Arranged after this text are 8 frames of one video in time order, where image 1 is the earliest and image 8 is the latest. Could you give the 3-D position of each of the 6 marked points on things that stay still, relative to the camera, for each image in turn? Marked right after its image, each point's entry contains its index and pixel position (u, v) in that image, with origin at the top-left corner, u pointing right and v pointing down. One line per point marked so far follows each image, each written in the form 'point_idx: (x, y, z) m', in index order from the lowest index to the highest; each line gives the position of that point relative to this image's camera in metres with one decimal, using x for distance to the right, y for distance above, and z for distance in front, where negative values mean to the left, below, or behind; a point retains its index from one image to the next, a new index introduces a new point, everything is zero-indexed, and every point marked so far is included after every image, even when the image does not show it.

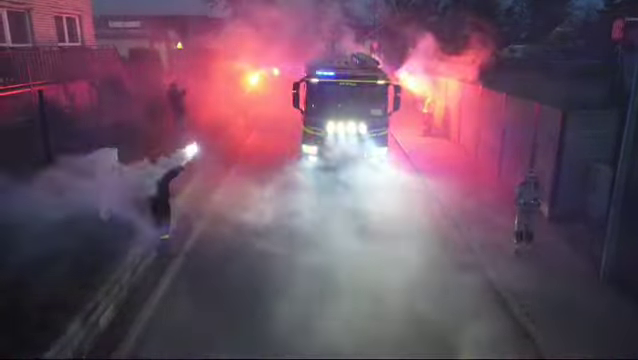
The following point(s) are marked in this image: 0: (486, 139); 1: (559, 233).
0: (+3.8, +0.9, +12.1) m
1: (+3.7, -0.8, +8.0) m
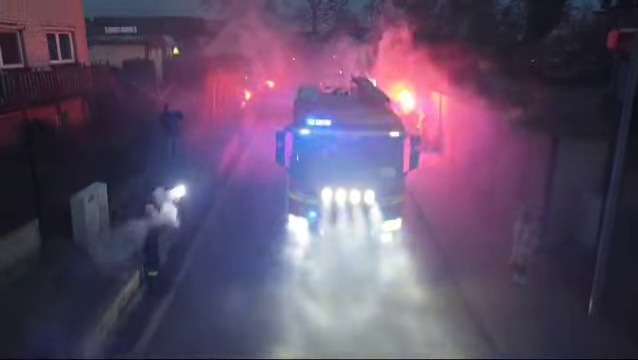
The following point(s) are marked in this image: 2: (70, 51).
0: (+3.8, +0.5, +12.2) m
1: (+3.6, -1.3, +8.0) m
2: (-7.2, +3.7, +14.9) m
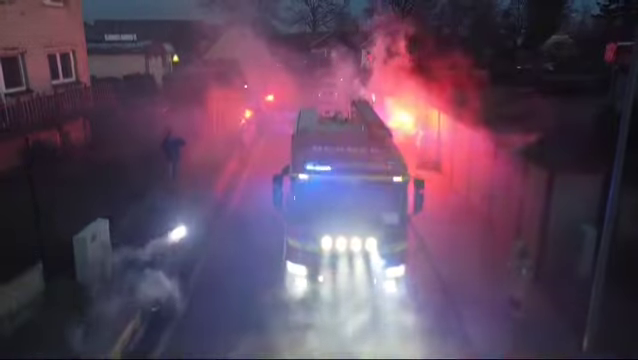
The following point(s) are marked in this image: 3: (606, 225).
0: (+3.8, 0.0, +12.3) m
1: (+3.6, -1.8, +8.1) m
2: (-7.2, +3.2, +15.0) m
3: (+3.5, -0.5, +6.2) m
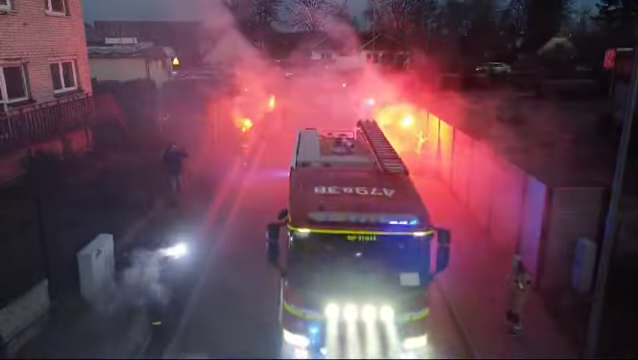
0: (+3.8, -0.3, +12.4) m
1: (+3.6, -2.0, +8.2) m
2: (-7.2, +3.0, +15.1) m
3: (+3.5, -0.8, +6.3) m
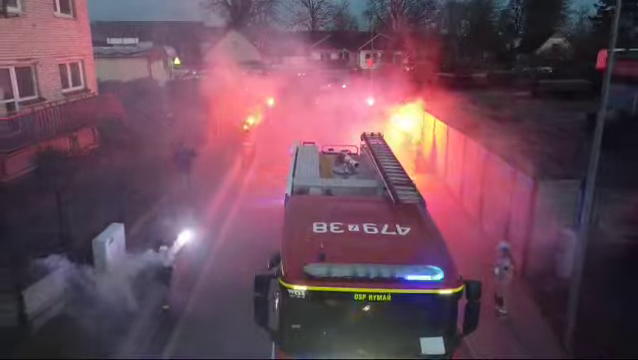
0: (+3.8, -0.1, +12.9) m
1: (+3.5, -1.9, +8.7) m
2: (-7.2, +3.1, +15.6) m
3: (+3.4, -0.7, +6.8) m
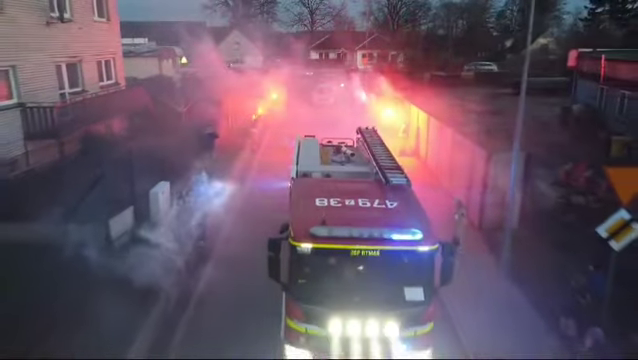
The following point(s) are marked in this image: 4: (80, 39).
0: (+3.7, +0.5, +15.3) m
1: (+3.5, -1.3, +11.2) m
2: (-7.2, +3.7, +18.0) m
3: (+3.4, 0.0, +9.3) m
4: (-7.2, +4.2, +15.4) m
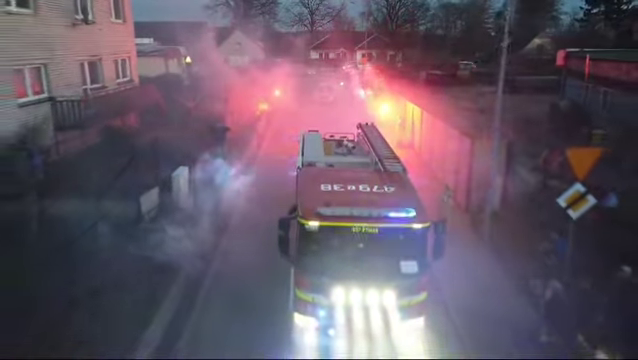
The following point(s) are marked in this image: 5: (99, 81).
0: (+3.8, +0.8, +16.6) m
1: (+3.6, -0.9, +12.5) m
2: (-7.2, +4.1, +19.3) m
3: (+3.5, +0.3, +10.6) m
4: (-7.1, +4.5, +16.7) m
5: (-7.3, +3.2, +17.0) m
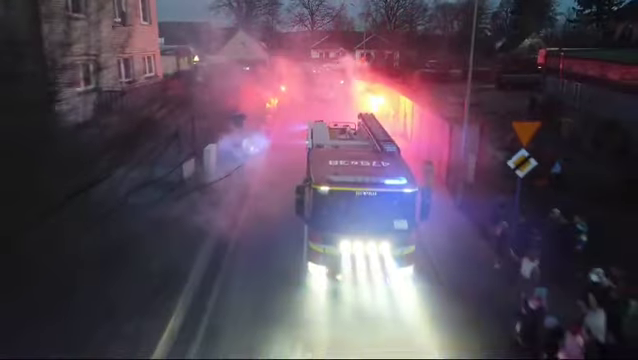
0: (+3.9, +1.5, +19.1) m
1: (+3.7, -0.3, +15.0) m
2: (-7.1, +4.7, +21.8) m
3: (+3.6, +1.0, +13.1) m
4: (-7.0, +5.2, +19.2) m
5: (-7.2, +3.9, +19.5) m
